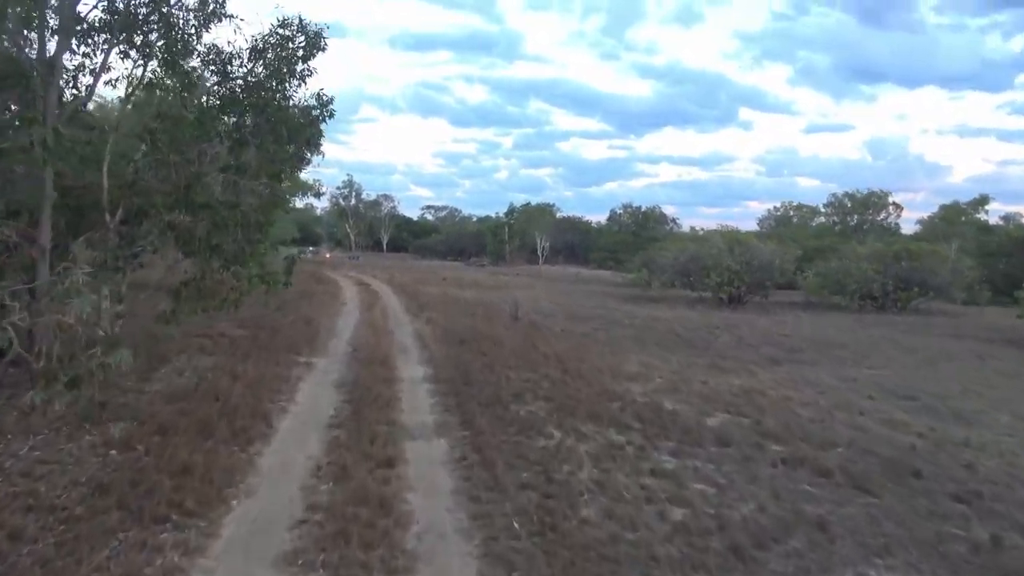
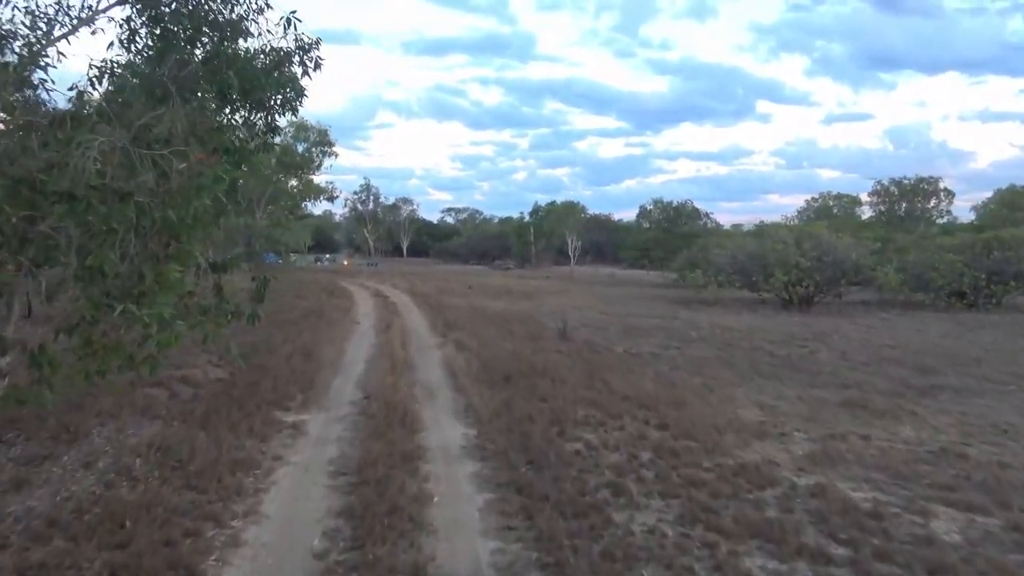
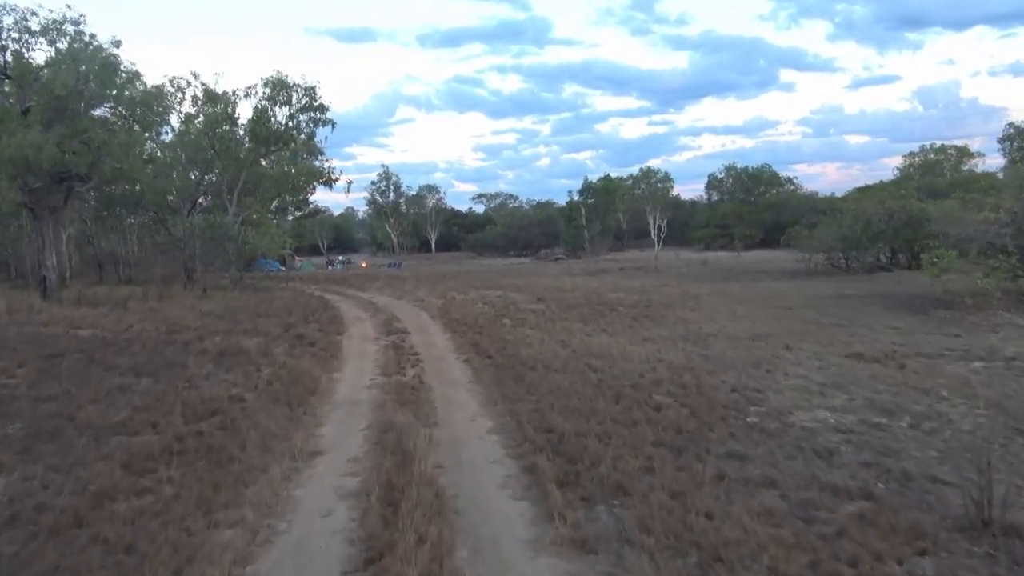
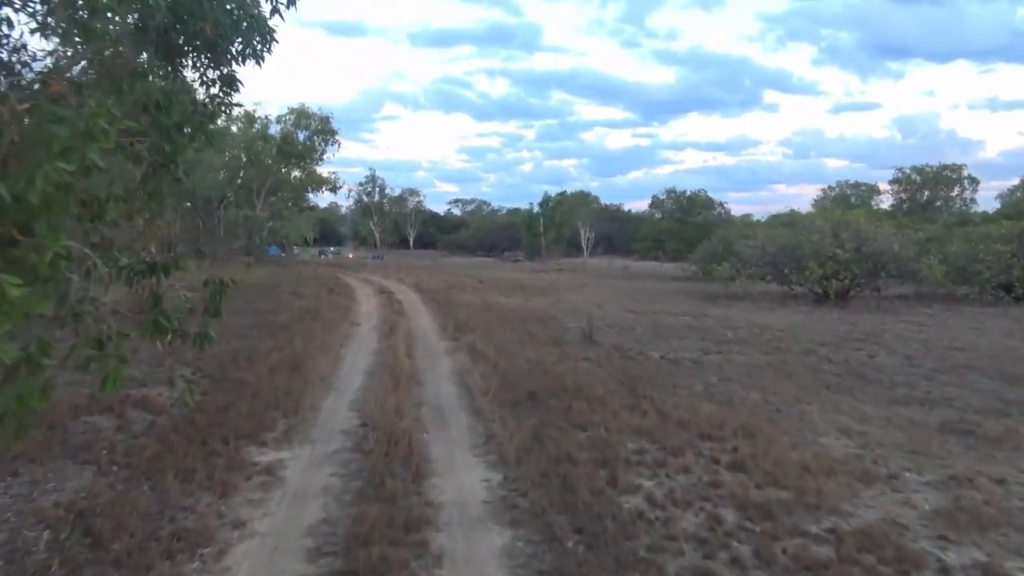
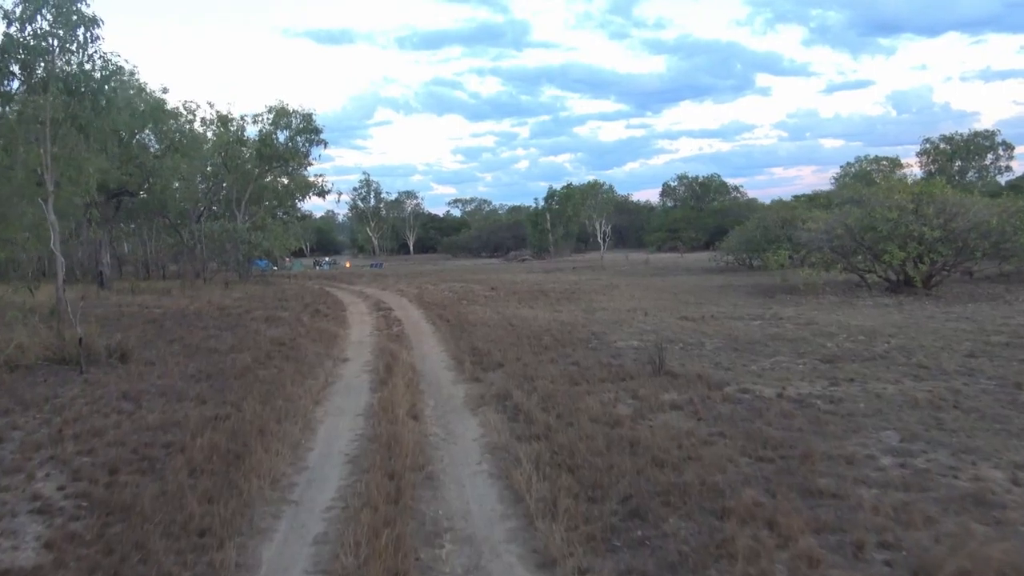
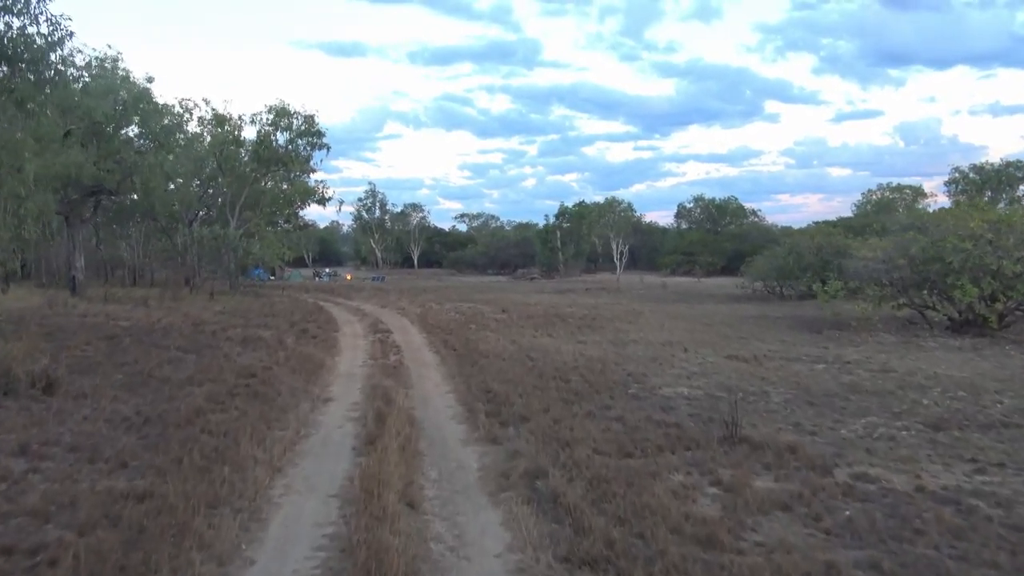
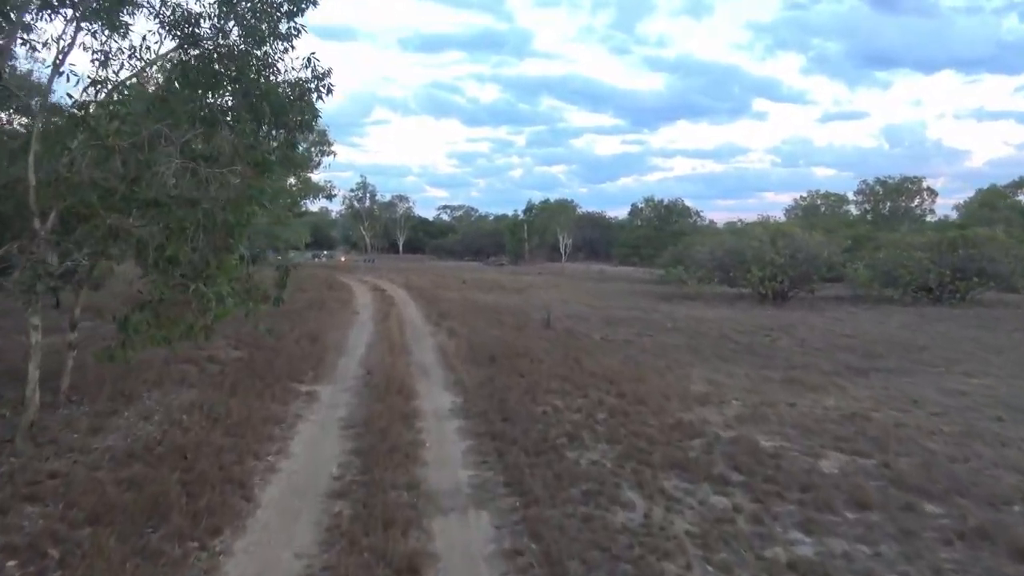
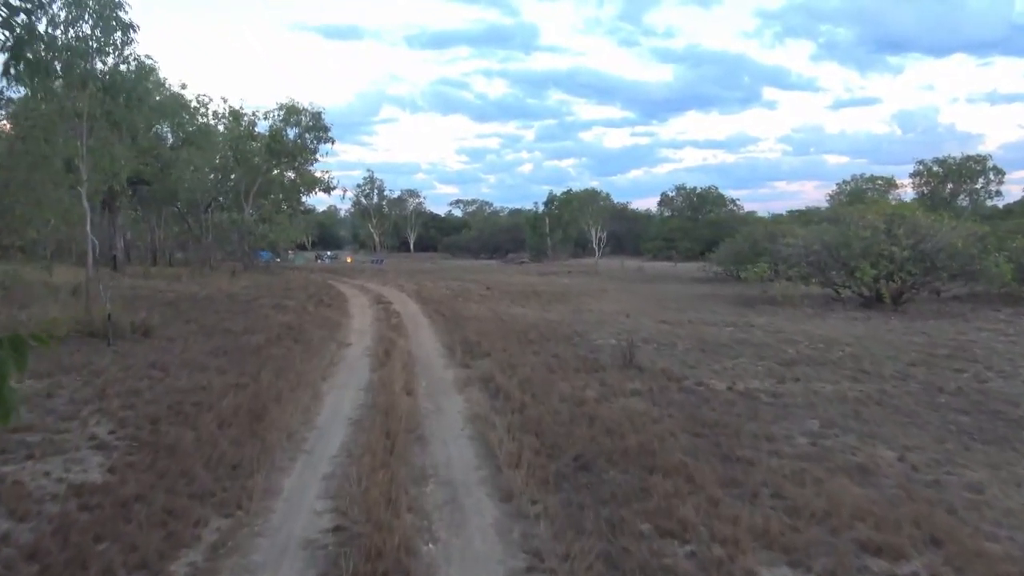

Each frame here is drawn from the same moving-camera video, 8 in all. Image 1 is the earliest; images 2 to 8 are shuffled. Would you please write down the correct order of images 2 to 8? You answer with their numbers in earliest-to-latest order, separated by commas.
7, 2, 4, 8, 5, 6, 3
